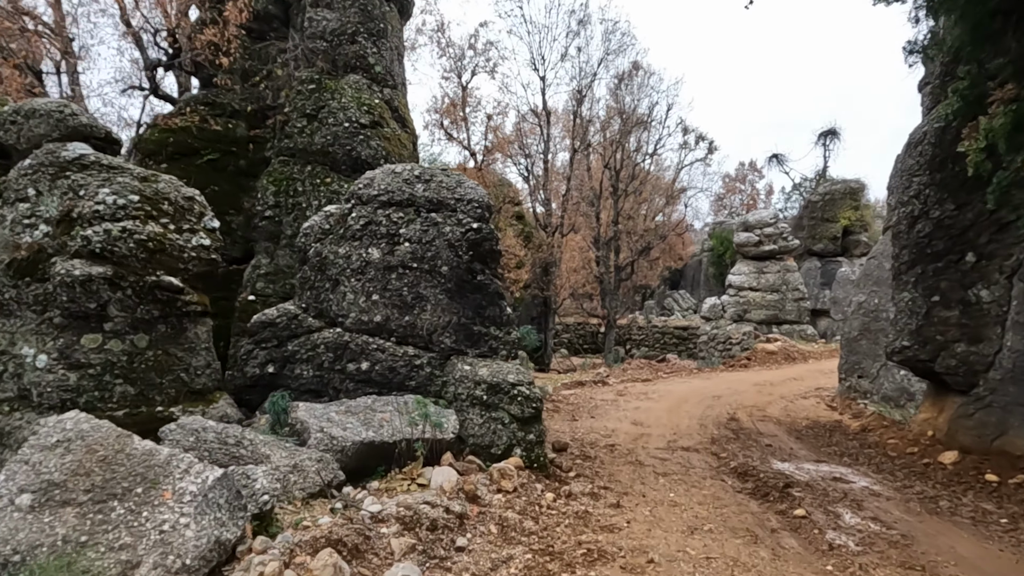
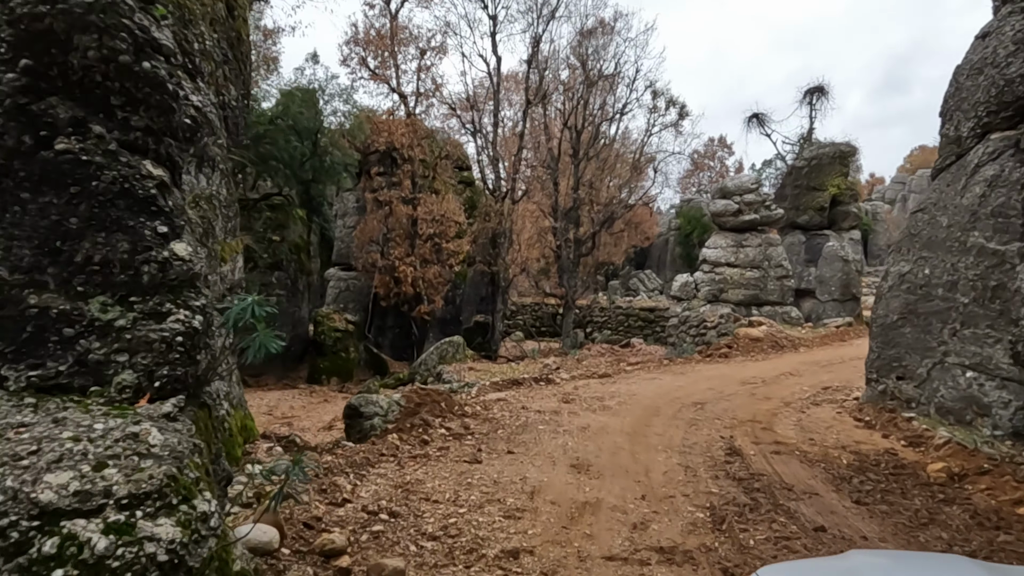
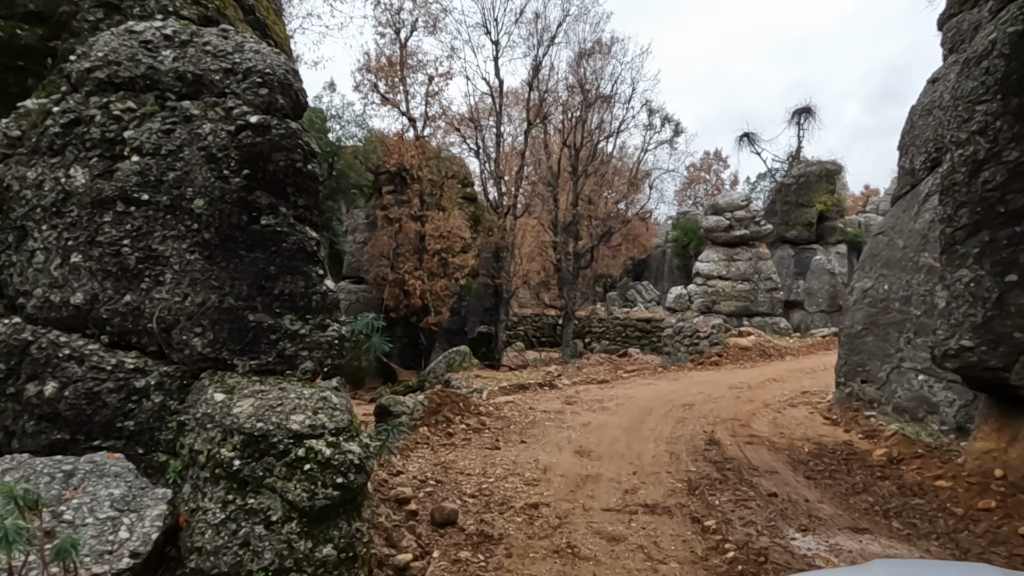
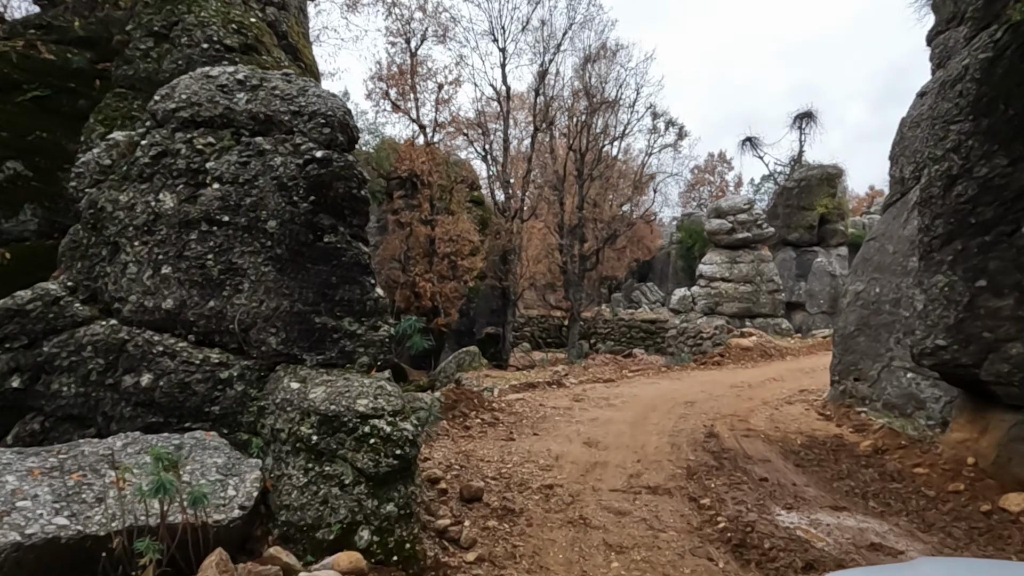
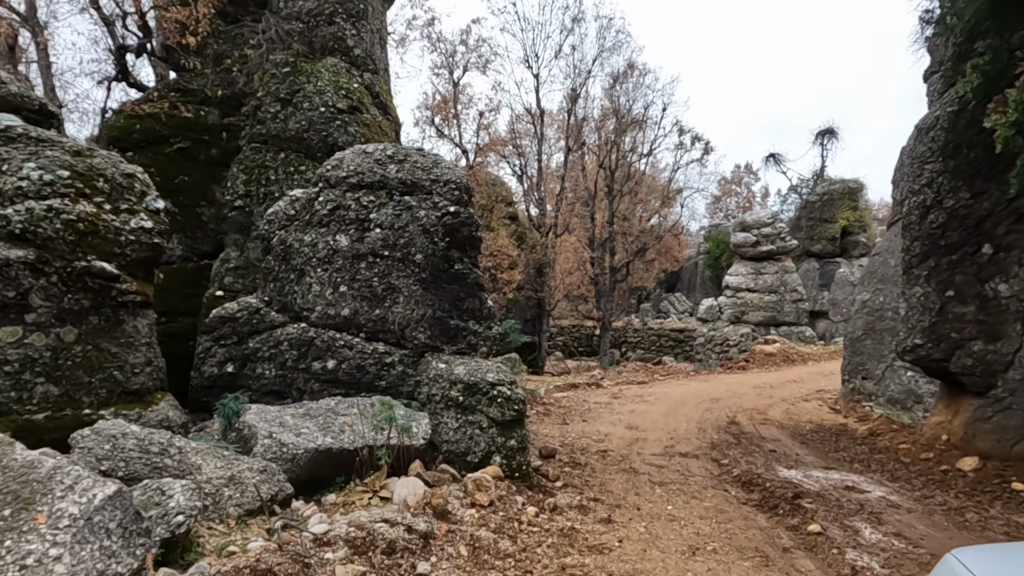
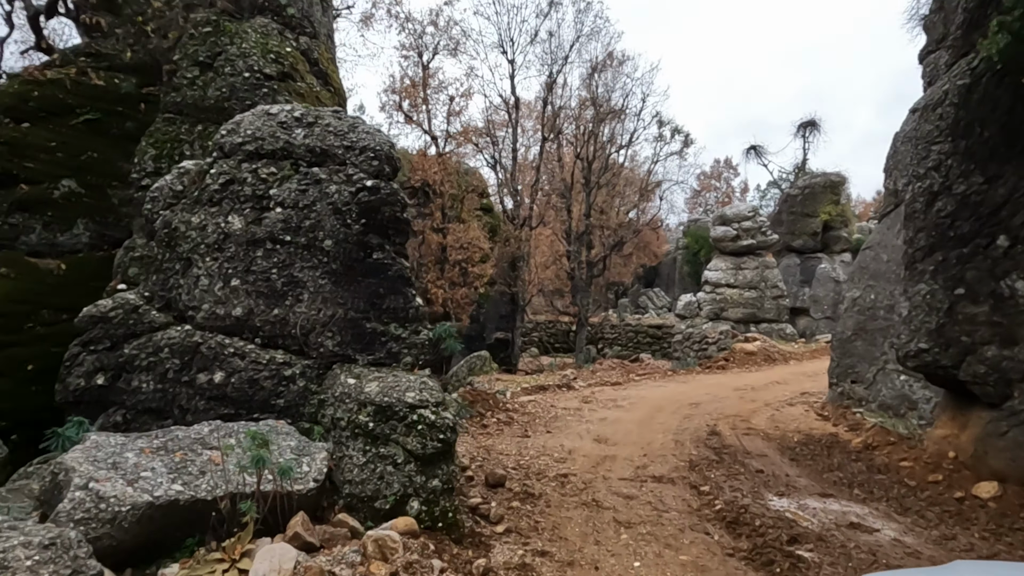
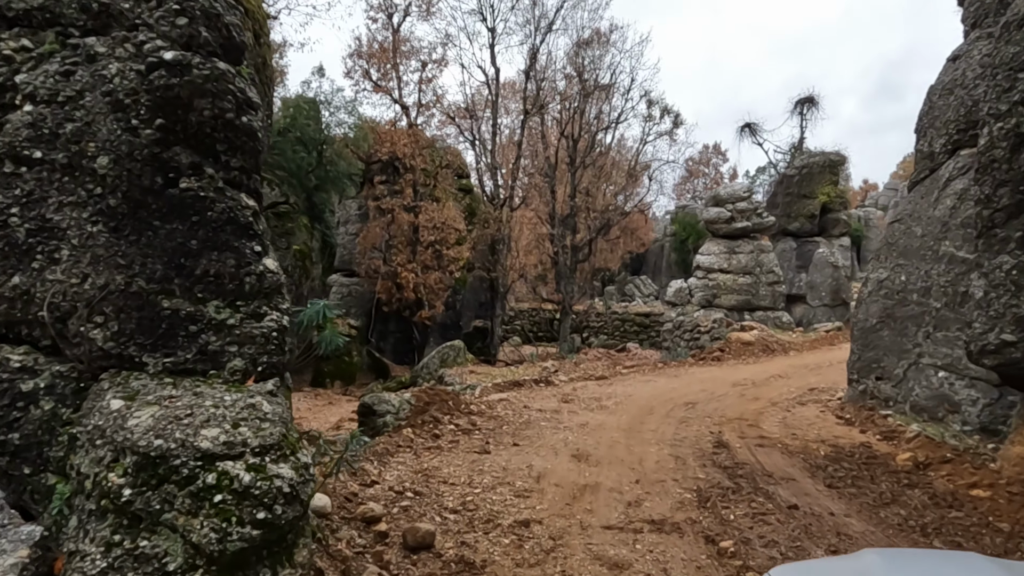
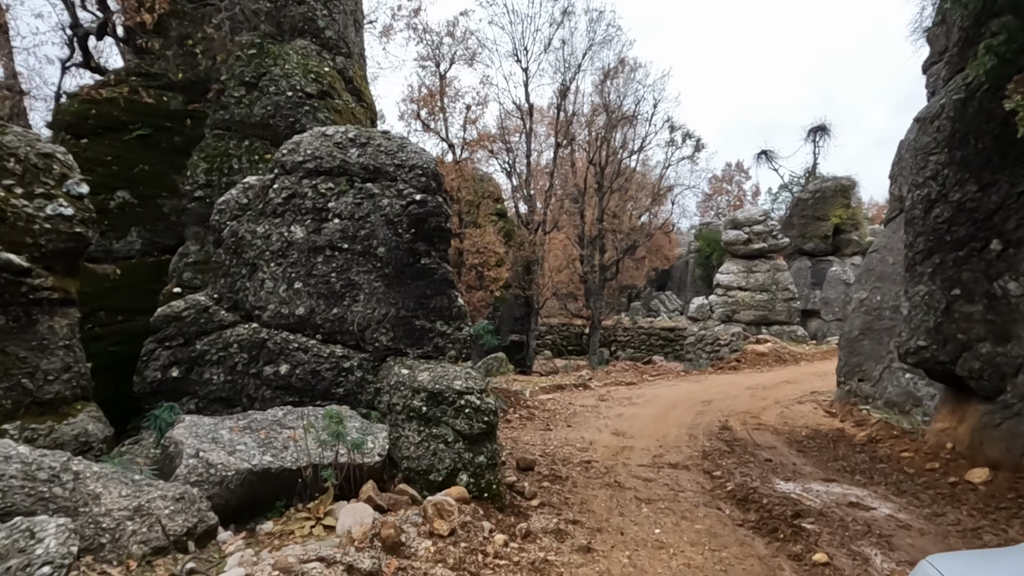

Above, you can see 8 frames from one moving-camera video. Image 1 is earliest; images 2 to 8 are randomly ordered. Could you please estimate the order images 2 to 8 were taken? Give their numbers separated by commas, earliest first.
5, 8, 6, 4, 3, 7, 2
